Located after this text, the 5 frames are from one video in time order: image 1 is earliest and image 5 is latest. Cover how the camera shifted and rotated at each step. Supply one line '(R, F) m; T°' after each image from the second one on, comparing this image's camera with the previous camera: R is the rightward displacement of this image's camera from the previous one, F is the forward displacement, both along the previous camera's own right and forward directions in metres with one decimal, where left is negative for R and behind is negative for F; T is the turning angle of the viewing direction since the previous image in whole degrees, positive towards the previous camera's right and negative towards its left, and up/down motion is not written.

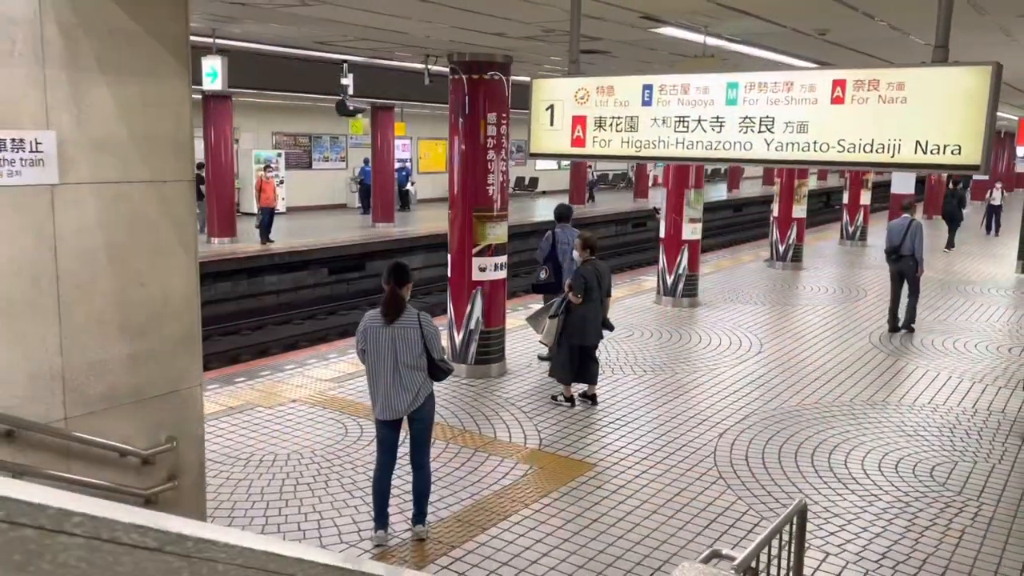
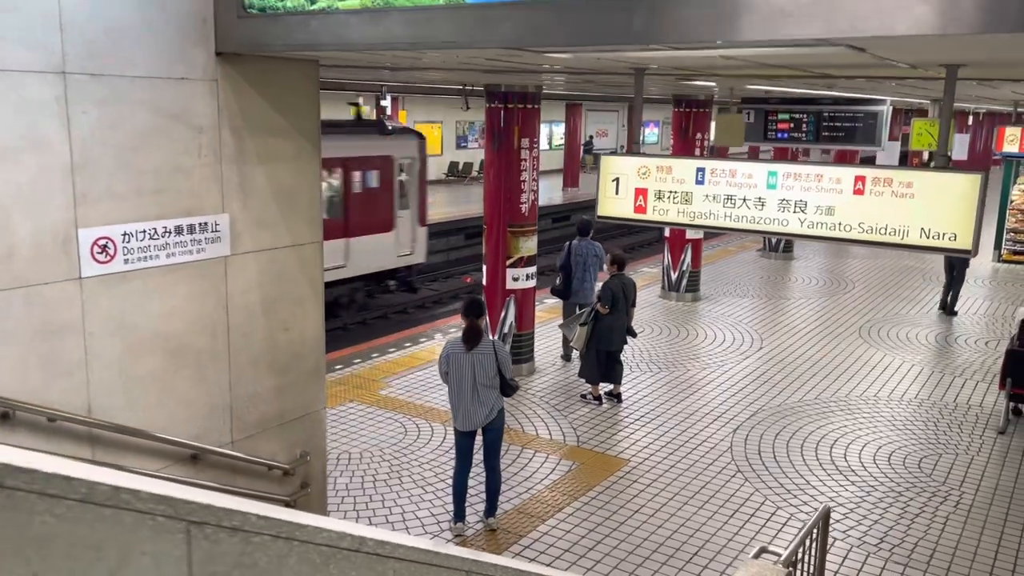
(-0.4, -0.8) m; +1°
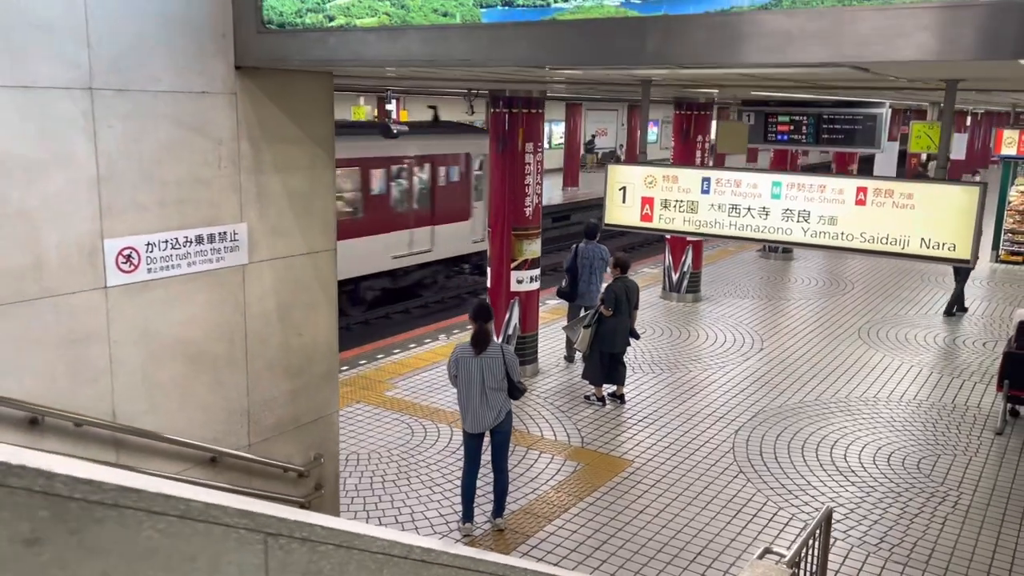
(-0.1, -0.1) m; 0°
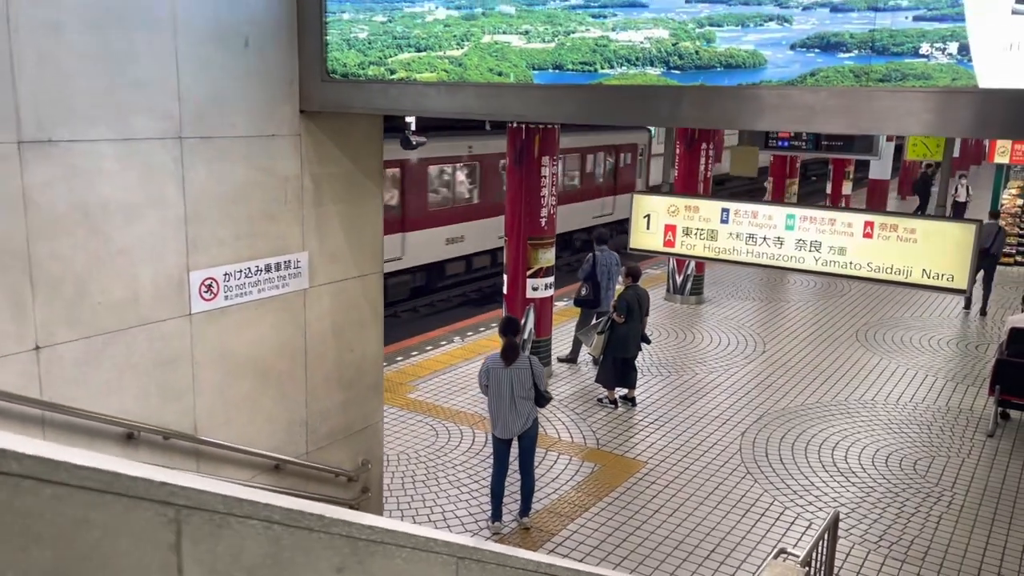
(-0.2, -0.4) m; 0°
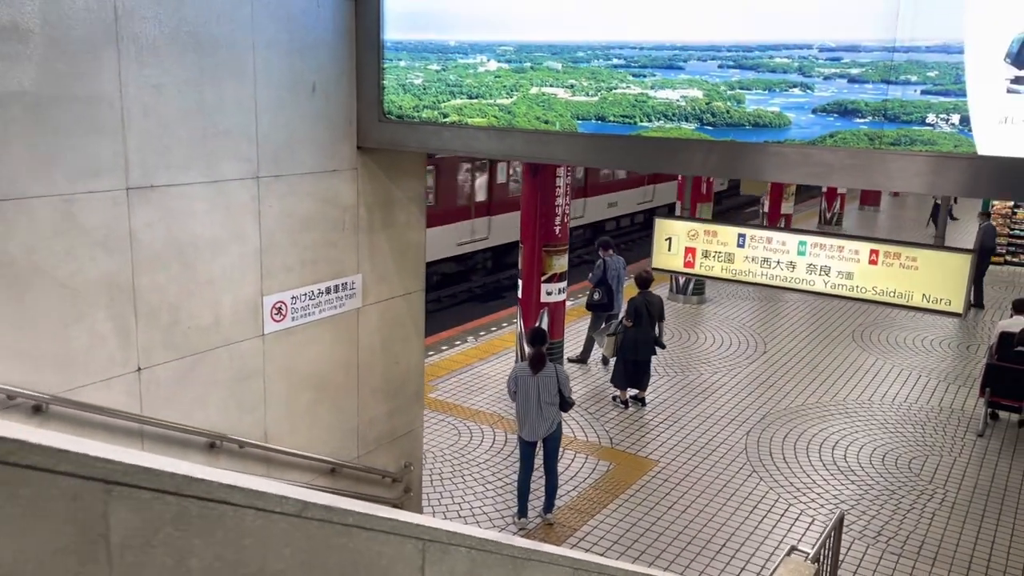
(-0.2, -0.4) m; 0°
